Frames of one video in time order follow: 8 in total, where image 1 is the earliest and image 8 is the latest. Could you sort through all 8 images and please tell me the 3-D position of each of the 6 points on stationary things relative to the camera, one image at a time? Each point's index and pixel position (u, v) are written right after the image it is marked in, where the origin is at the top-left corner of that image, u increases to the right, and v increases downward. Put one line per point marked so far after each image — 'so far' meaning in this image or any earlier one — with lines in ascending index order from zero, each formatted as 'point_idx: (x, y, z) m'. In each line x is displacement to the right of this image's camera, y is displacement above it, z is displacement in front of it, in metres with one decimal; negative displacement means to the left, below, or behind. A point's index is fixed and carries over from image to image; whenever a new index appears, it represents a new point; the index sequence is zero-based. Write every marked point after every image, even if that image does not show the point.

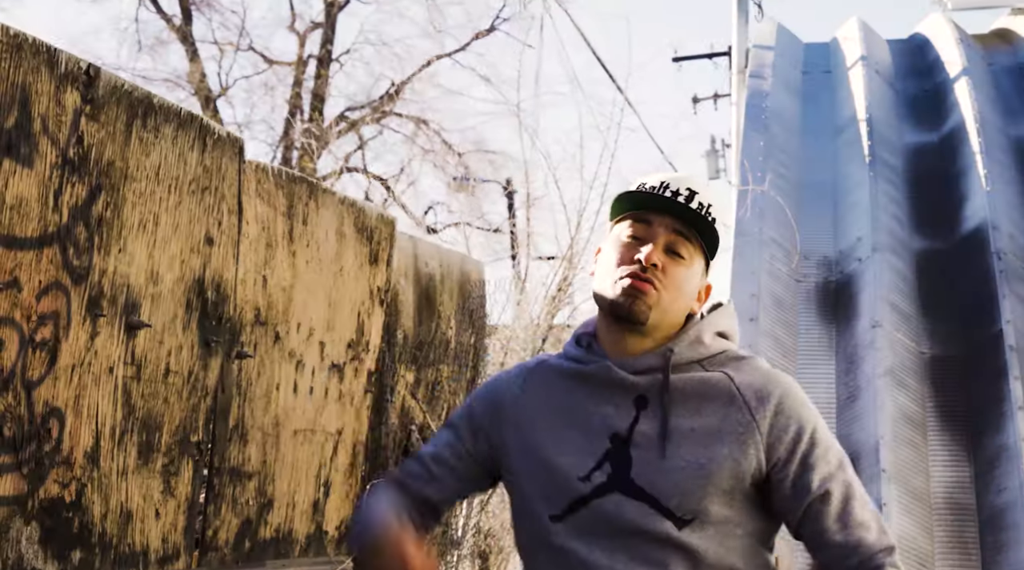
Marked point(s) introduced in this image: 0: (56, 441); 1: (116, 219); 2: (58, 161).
0: (-1.1, -0.4, +2.7) m
1: (-1.0, +0.2, +2.8) m
2: (-1.1, +0.3, +2.6) m
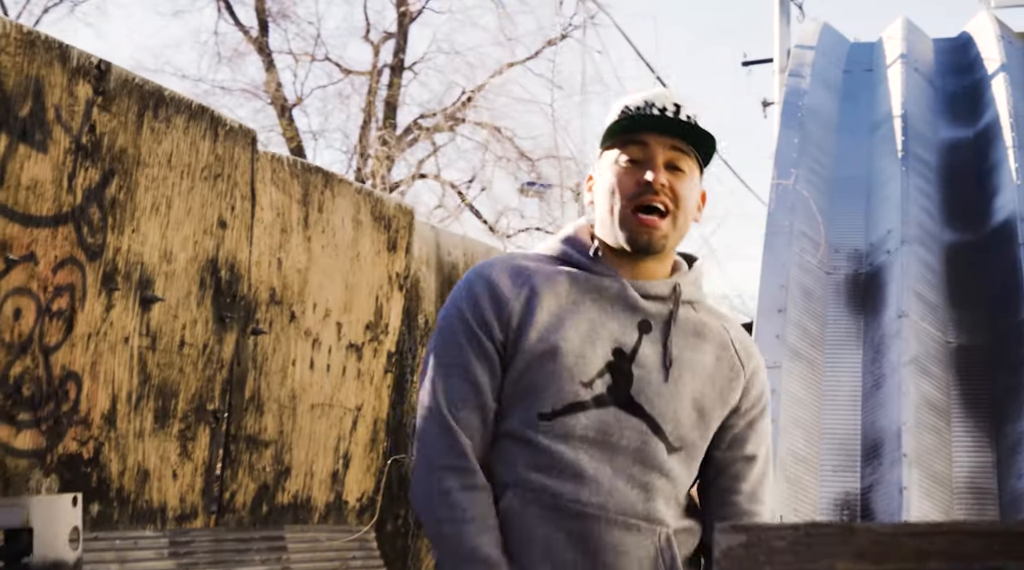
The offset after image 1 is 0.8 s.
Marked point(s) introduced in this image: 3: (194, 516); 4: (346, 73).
0: (-1.2, -0.3, +3.0) m
1: (-1.1, +0.2, +3.1) m
2: (-1.2, +0.4, +2.9) m
3: (-1.0, -0.7, +3.4) m
4: (-1.8, +2.4, +12.3) m
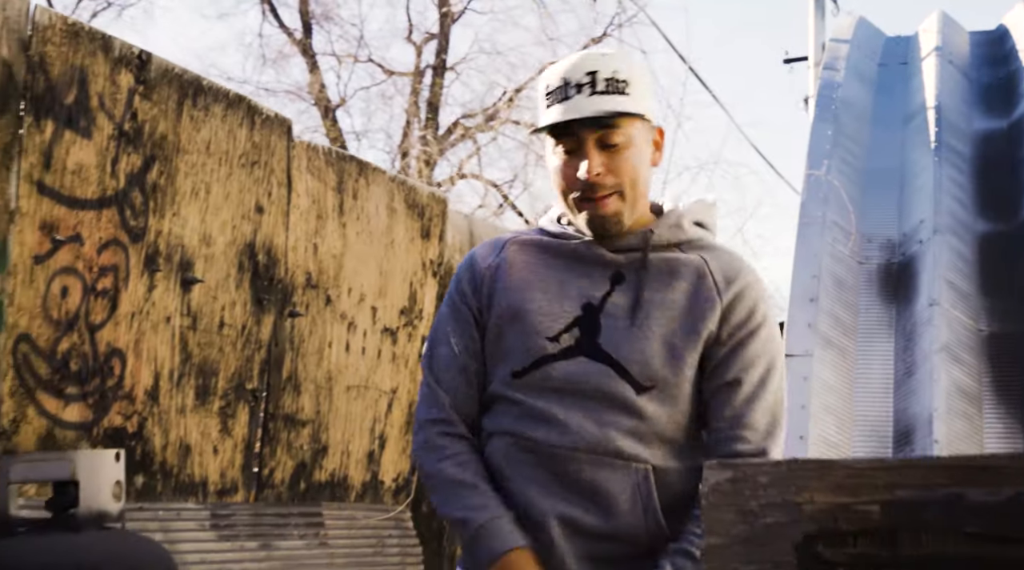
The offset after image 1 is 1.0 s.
0: (-1.1, -0.3, +3.1) m
1: (-1.0, +0.3, +3.3) m
2: (-1.1, +0.4, +3.1) m
3: (-0.9, -0.7, +3.6) m
4: (-1.4, +2.4, +12.5) m
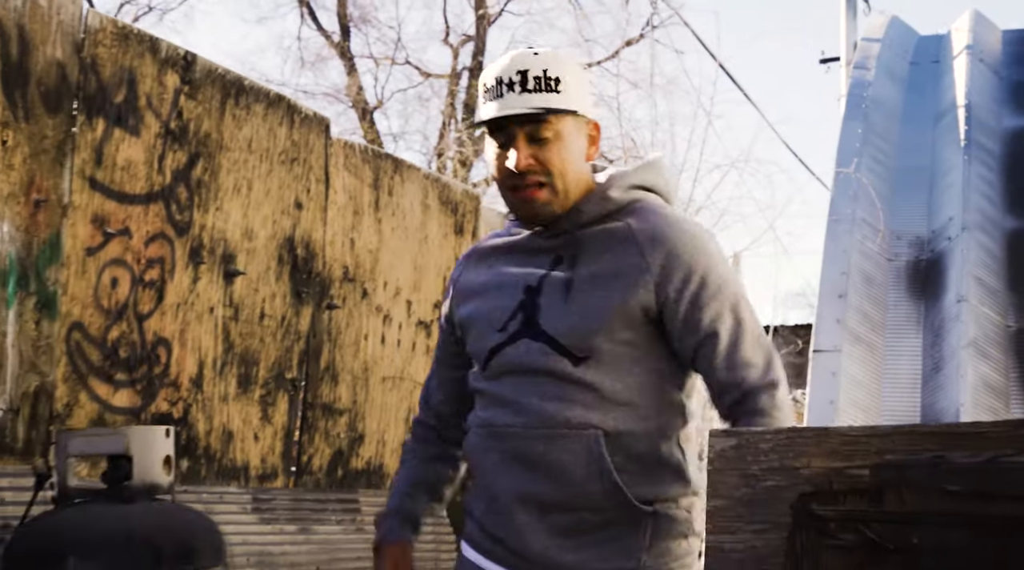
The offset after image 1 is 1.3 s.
0: (-1.0, -0.2, +3.2) m
1: (-0.9, +0.3, +3.4) m
2: (-1.0, +0.5, +3.2) m
3: (-0.8, -0.7, +3.7) m
4: (-1.0, +2.4, +12.6) m
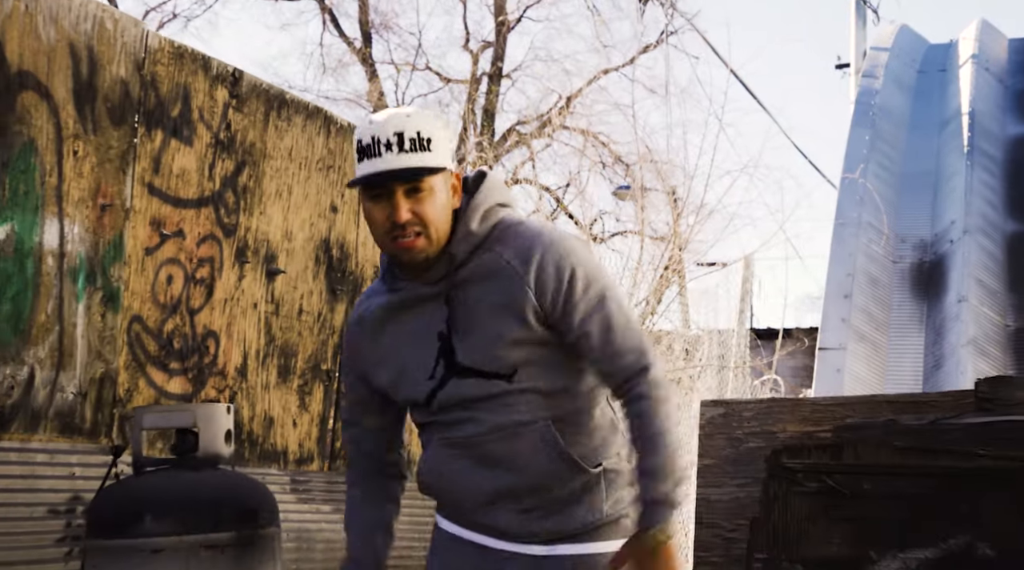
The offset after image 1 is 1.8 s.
0: (-1.0, -0.2, +3.5) m
1: (-0.9, +0.3, +3.7) m
2: (-1.0, +0.5, +3.5) m
3: (-0.7, -0.6, +4.0) m
4: (-0.8, +2.4, +12.9) m
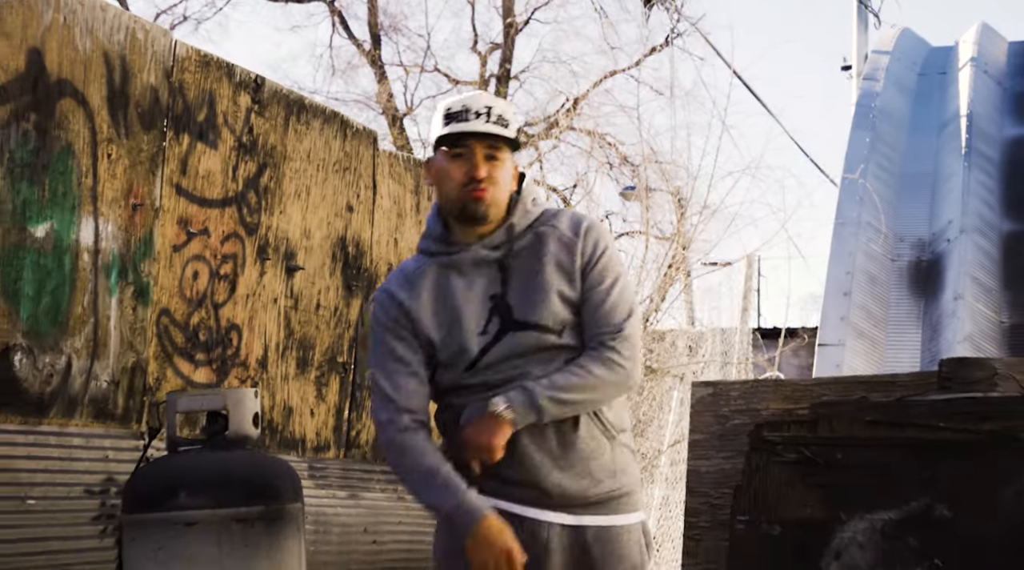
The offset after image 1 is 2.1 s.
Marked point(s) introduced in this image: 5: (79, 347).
0: (-1.0, -0.2, +3.7) m
1: (-0.8, +0.3, +3.9) m
2: (-0.9, +0.5, +3.7) m
3: (-0.7, -0.6, +4.2) m
4: (-0.7, +2.4, +13.1) m
5: (-1.2, -0.2, +3.1) m
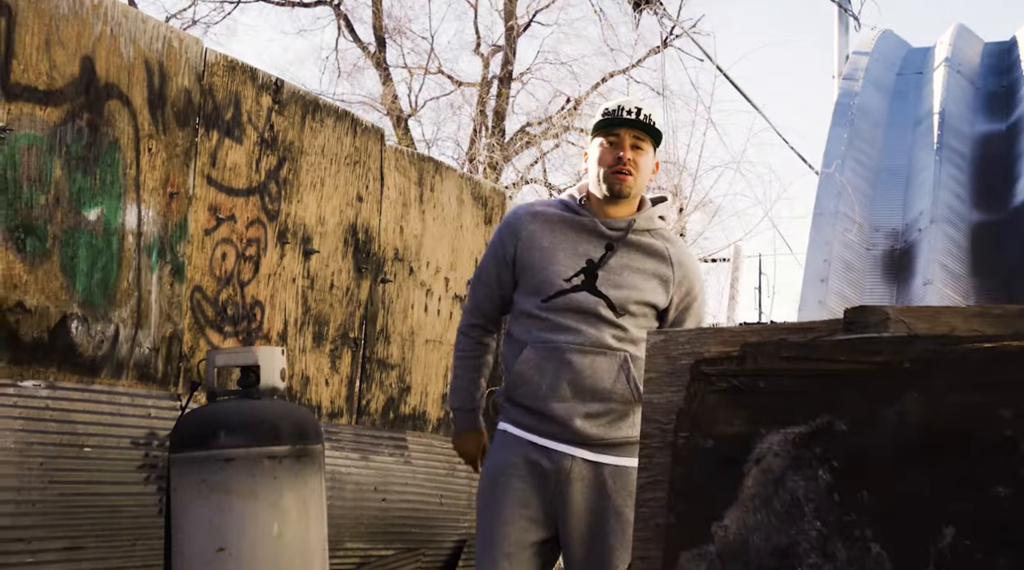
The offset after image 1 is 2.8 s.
0: (-1.0, -0.1, +4.2) m
1: (-0.9, +0.4, +4.3) m
2: (-1.0, +0.5, +4.1) m
3: (-0.7, -0.6, +4.6) m
4: (-0.7, +2.5, +13.5) m
5: (-1.3, -0.1, +3.6) m
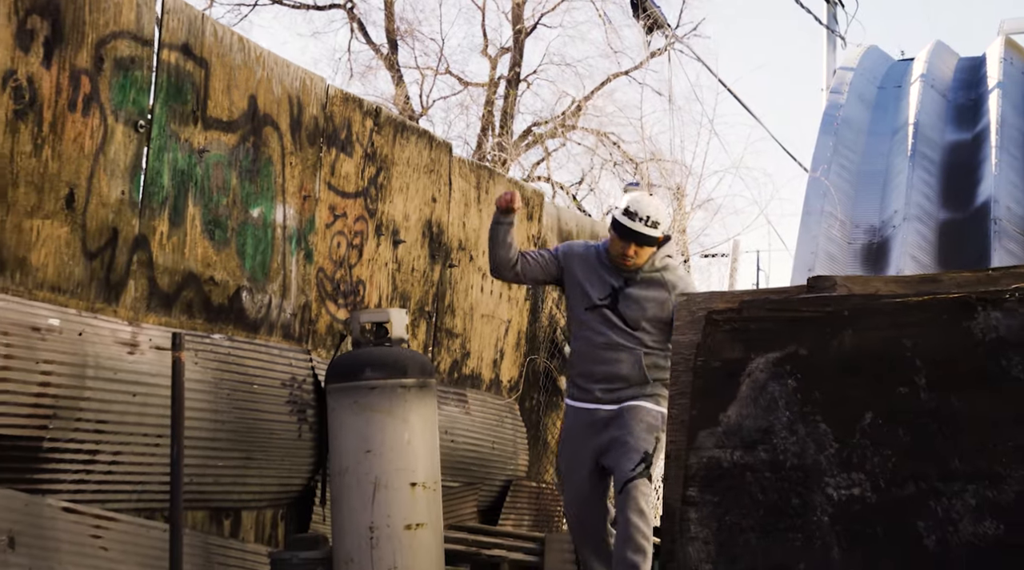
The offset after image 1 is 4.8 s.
0: (-0.7, -0.1, +5.3) m
1: (-0.6, +0.5, +5.5) m
2: (-0.7, +0.6, +5.3) m
3: (-0.5, -0.5, +5.8) m
4: (-0.4, +2.6, +14.7) m
5: (-1.0, 0.0, +4.7) m
